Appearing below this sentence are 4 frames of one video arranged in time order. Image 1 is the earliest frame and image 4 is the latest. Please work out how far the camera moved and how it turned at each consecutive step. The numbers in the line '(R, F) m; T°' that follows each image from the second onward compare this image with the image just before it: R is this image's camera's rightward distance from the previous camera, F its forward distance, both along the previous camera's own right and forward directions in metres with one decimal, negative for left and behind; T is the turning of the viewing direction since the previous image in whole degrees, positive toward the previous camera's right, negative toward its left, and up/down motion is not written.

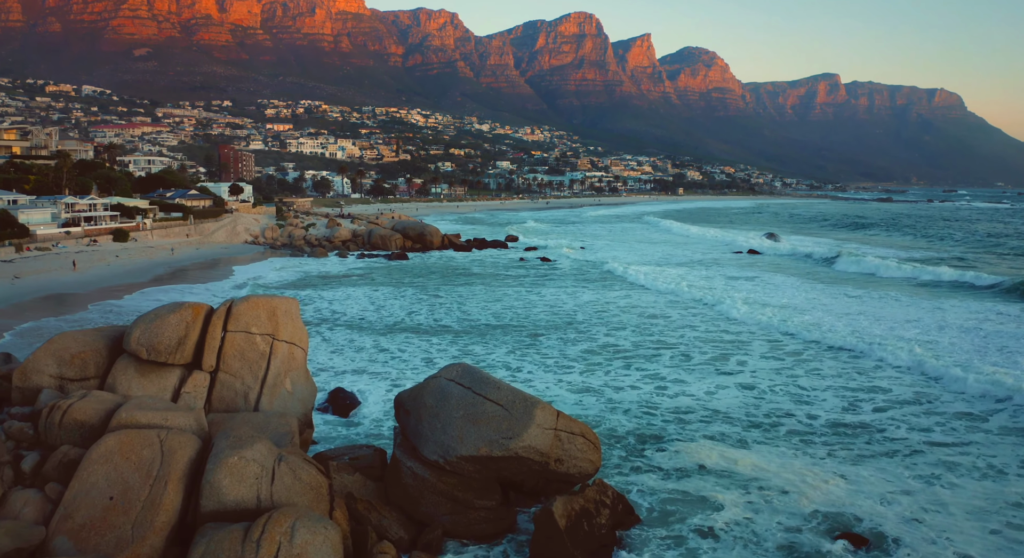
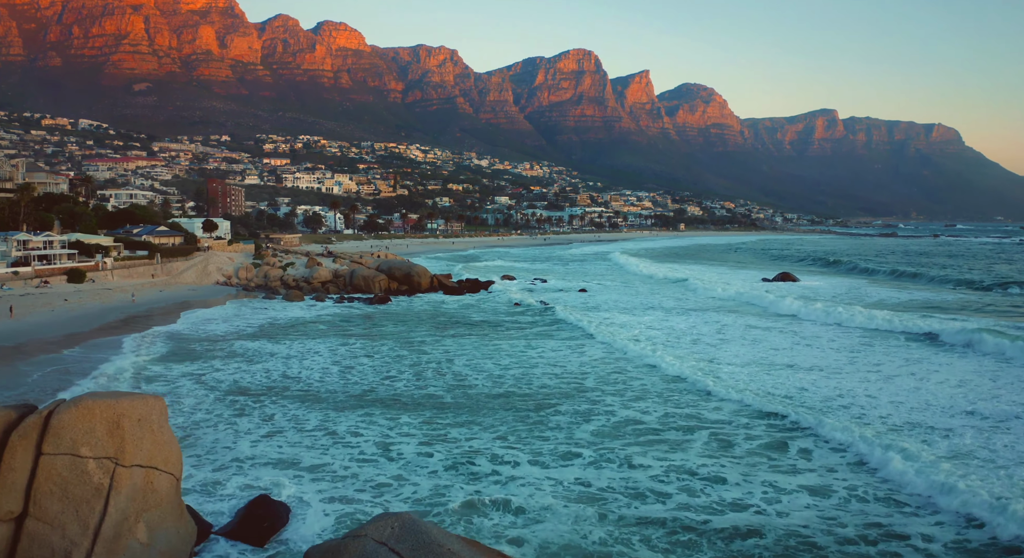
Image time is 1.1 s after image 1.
(+0.2, +4.3) m; 0°
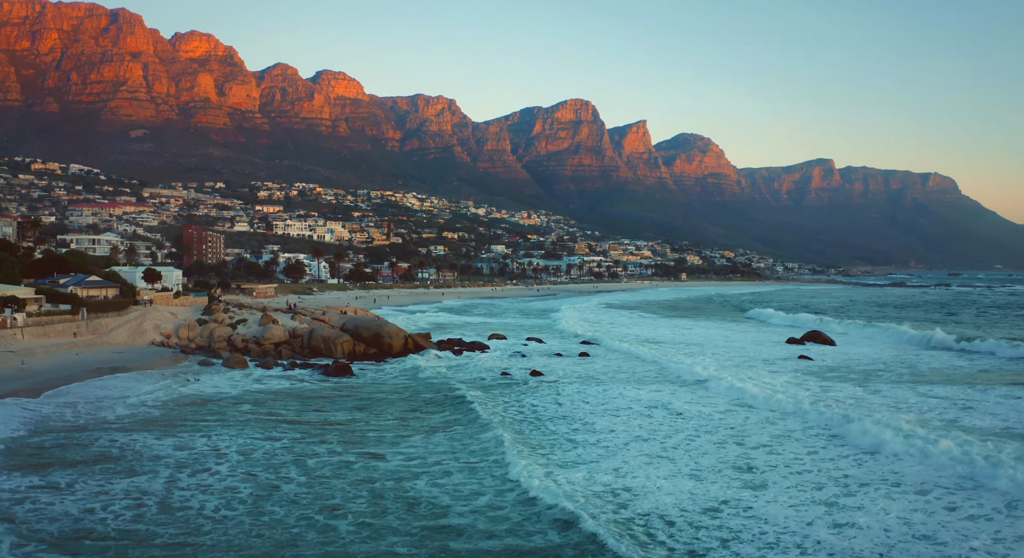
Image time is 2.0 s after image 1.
(+0.3, +7.3) m; 0°
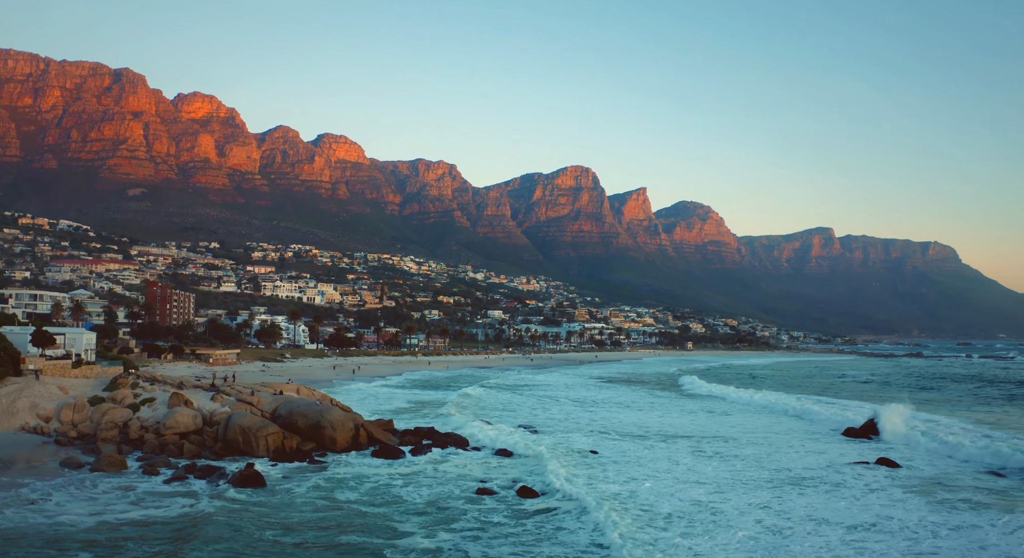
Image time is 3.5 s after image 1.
(+0.3, +9.7) m; 0°
